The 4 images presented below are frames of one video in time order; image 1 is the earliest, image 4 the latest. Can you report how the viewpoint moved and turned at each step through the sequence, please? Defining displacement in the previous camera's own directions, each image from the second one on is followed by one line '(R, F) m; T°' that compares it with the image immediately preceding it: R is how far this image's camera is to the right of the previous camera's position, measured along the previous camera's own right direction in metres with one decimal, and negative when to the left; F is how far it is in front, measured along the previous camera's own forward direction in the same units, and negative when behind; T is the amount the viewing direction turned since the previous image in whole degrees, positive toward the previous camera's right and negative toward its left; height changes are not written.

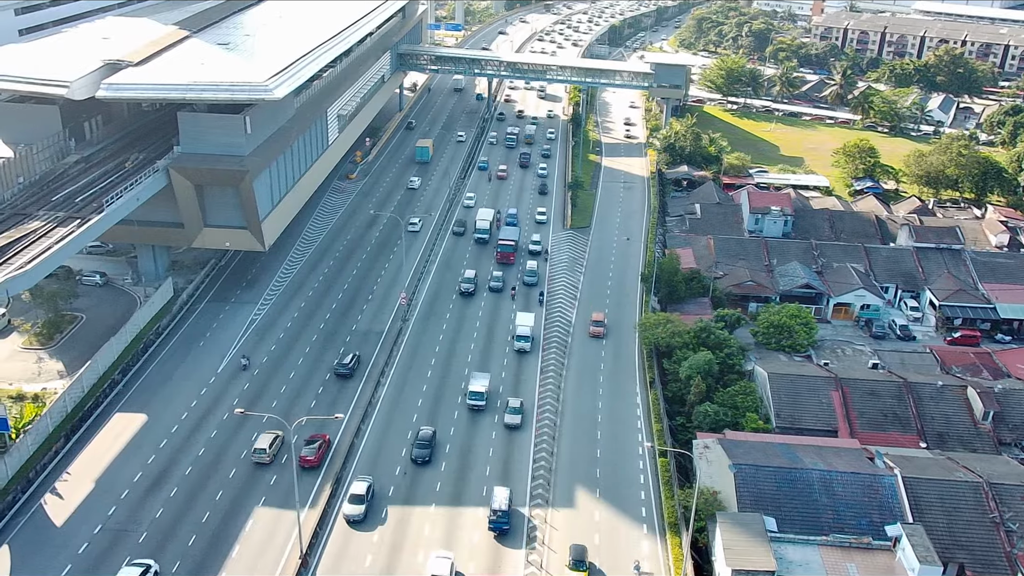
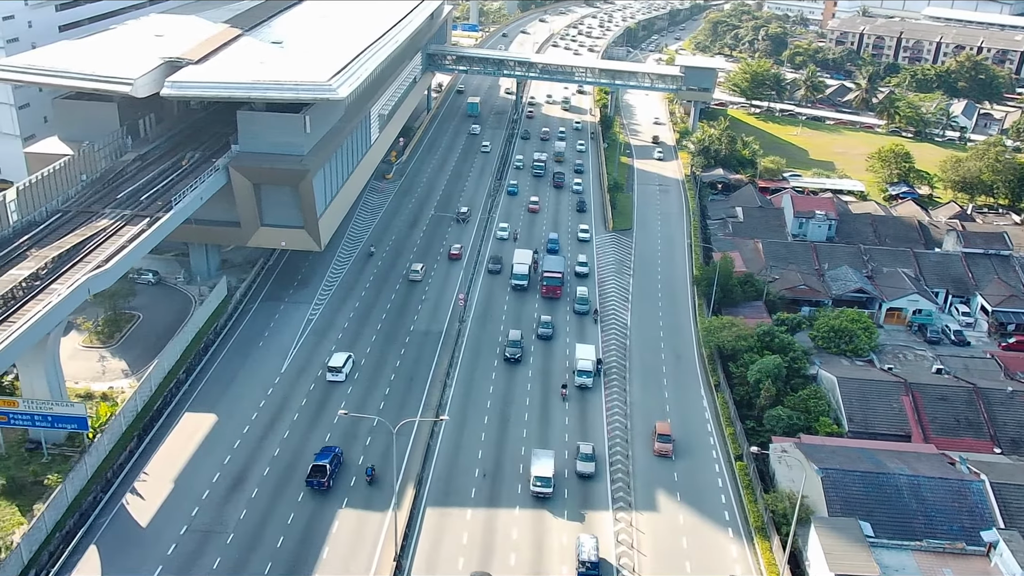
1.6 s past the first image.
(-4.0, +0.1) m; +1°
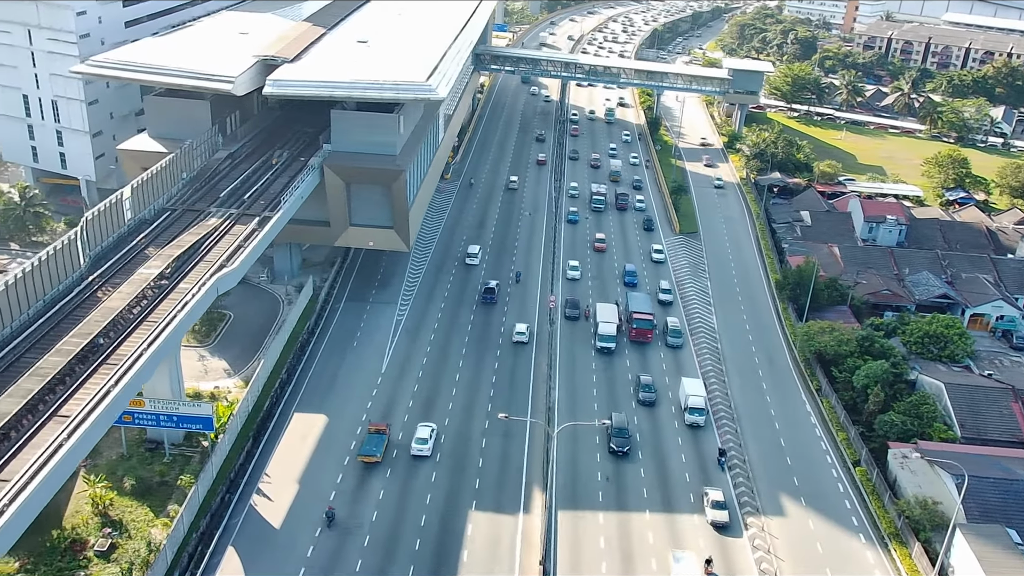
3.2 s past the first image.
(-5.8, +0.1) m; 0°
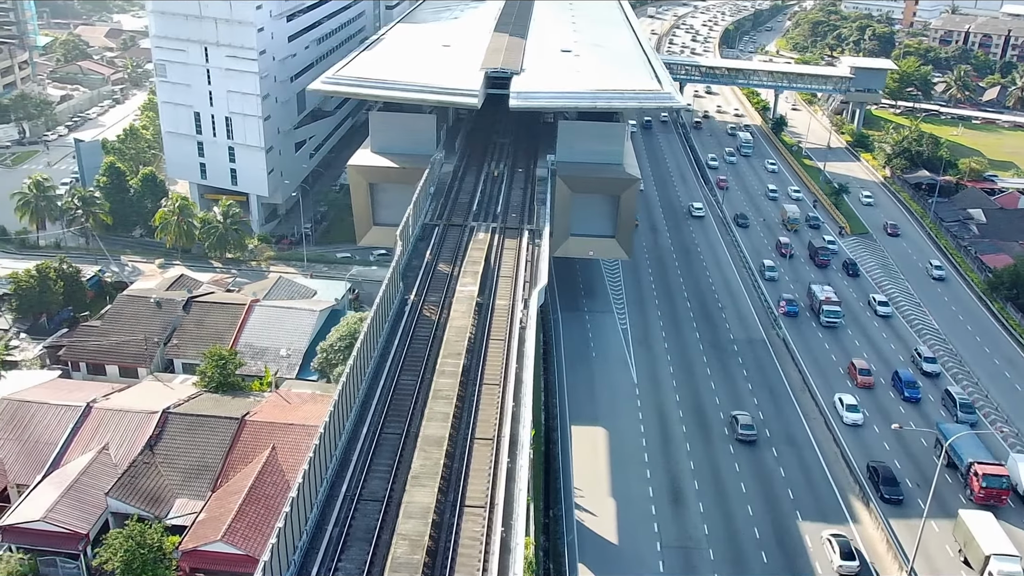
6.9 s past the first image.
(-13.1, +0.2) m; 0°
